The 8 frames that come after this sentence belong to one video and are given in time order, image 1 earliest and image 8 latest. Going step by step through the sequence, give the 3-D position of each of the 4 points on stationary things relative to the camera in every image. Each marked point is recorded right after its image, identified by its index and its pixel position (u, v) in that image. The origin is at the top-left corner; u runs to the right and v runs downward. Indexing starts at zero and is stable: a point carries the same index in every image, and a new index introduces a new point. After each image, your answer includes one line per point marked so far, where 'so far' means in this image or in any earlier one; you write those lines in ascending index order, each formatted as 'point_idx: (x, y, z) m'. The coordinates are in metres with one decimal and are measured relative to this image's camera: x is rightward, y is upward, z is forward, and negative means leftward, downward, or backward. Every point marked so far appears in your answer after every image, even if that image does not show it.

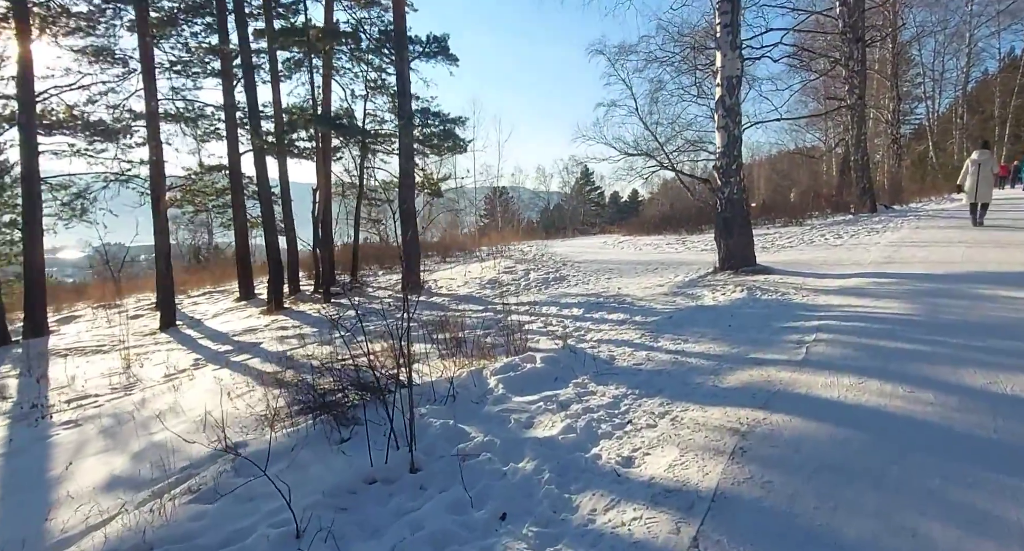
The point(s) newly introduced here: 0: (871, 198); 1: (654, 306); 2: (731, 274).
0: (+10.6, +2.3, +15.8) m
1: (+1.9, -0.4, +7.1) m
2: (+3.5, 0.0, +8.7) m
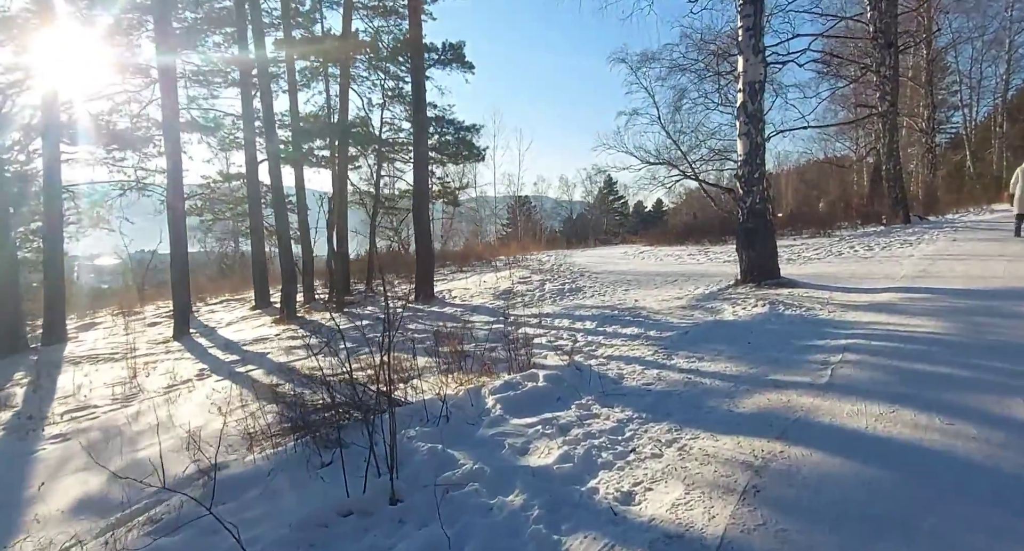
0: (+11.1, +1.9, +15.2) m
1: (+2.0, -0.6, +6.8) m
2: (+3.7, -0.2, +8.4) m
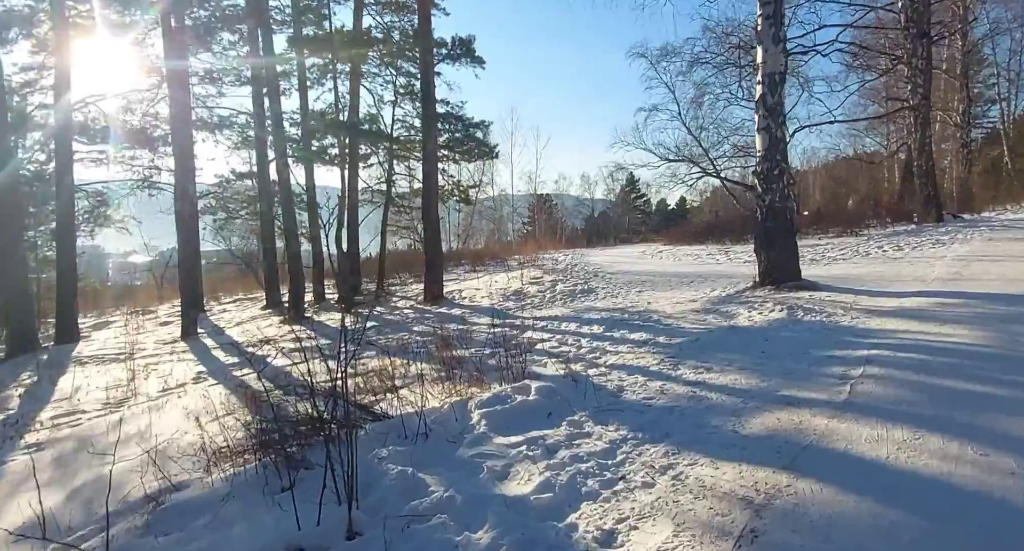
0: (+11.5, +1.8, +14.4) m
1: (+2.1, -0.6, +6.5) m
2: (+3.8, -0.2, +7.9) m
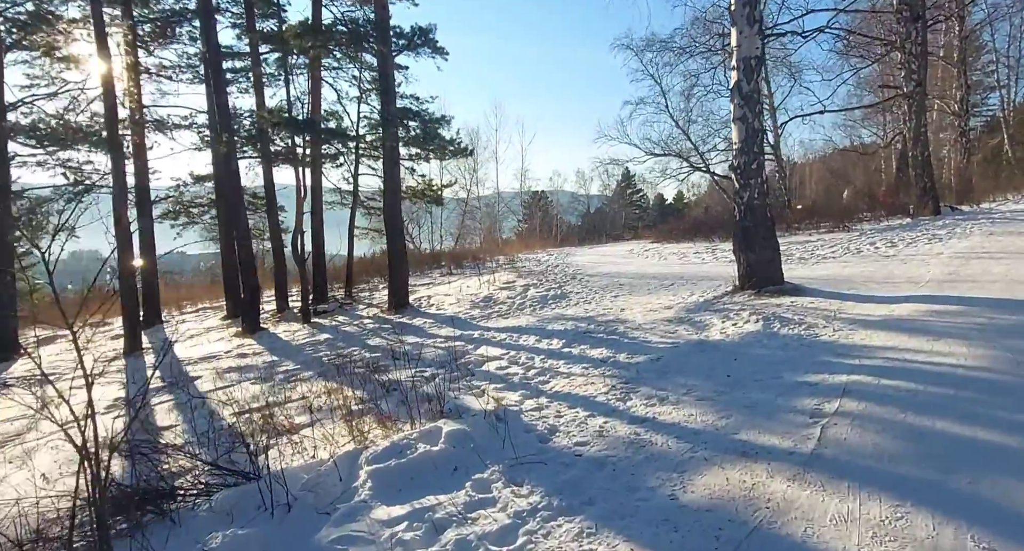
0: (+10.8, +2.0, +13.8) m
1: (+1.5, -0.7, +5.9) m
2: (+3.2, -0.3, +7.3) m
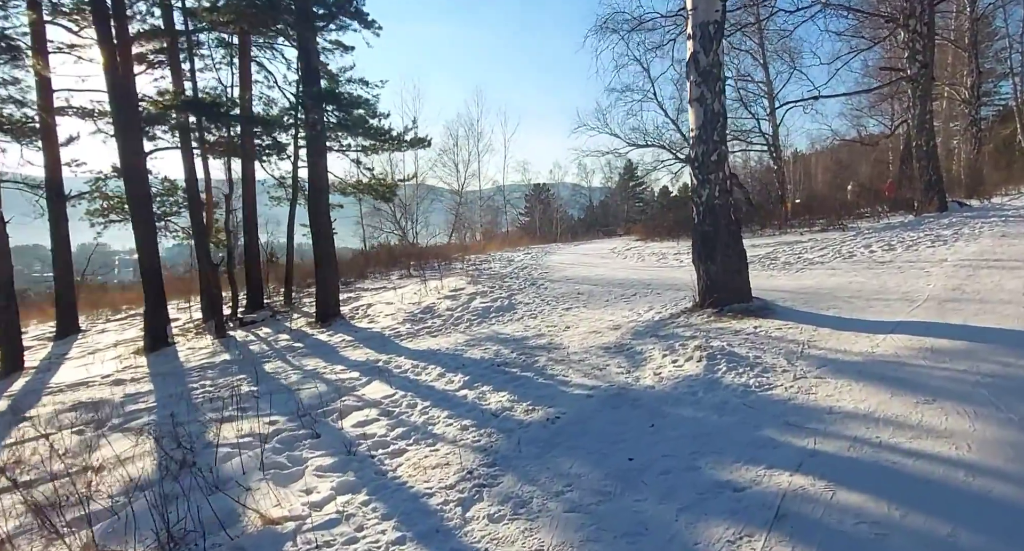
0: (+9.9, +1.9, +12.5) m
1: (+0.5, -0.9, +4.6) m
2: (+2.2, -0.4, +6.1) m
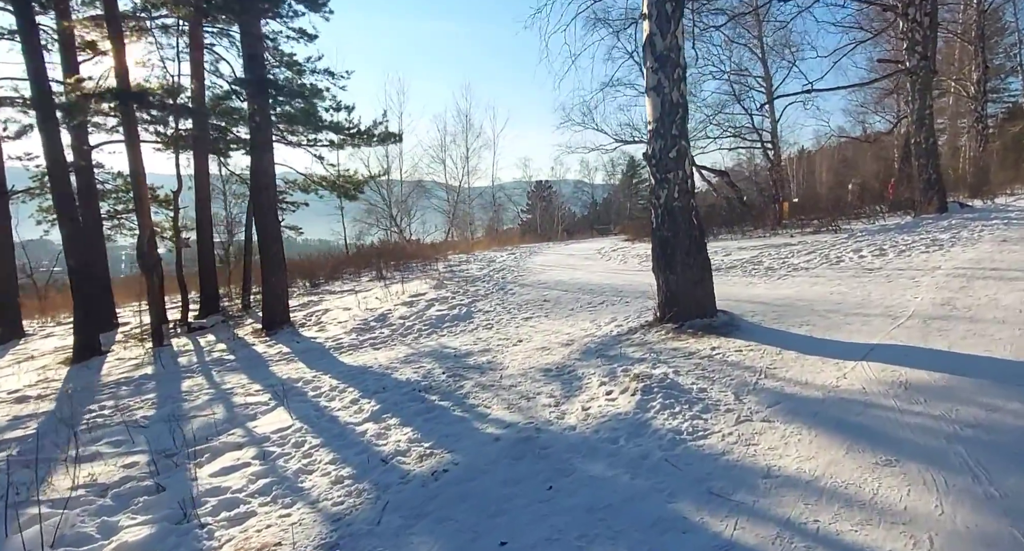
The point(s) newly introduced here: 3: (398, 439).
0: (+9.3, +1.8, +11.8) m
1: (-0.2, -1.0, +4.0) m
2: (+1.6, -0.6, +5.4) m
3: (-0.8, -1.1, +3.7) m
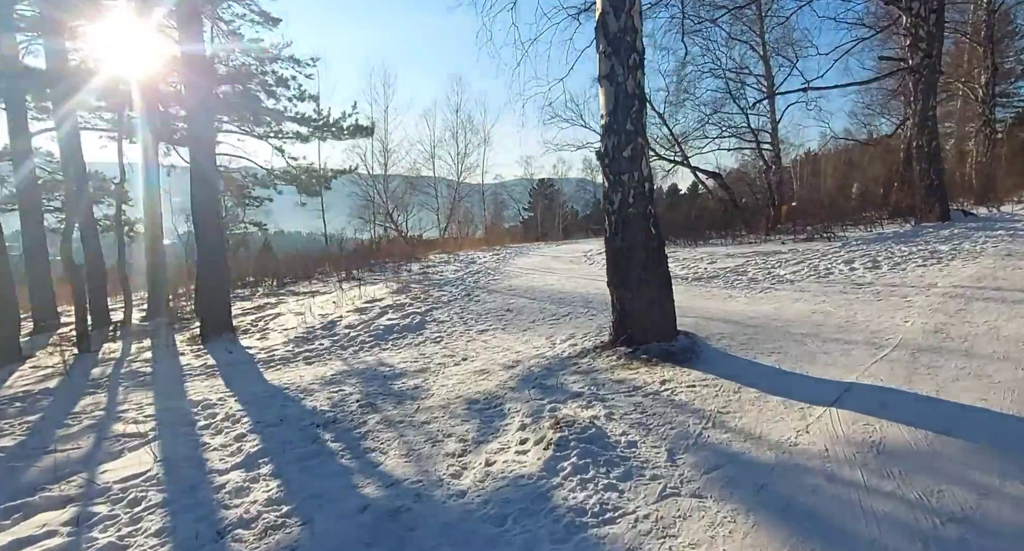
0: (+8.7, +1.5, +11.0) m
1: (-0.8, -1.1, +3.3) m
2: (+0.9, -0.7, +4.7) m
3: (-1.4, -1.2, +3.0) m
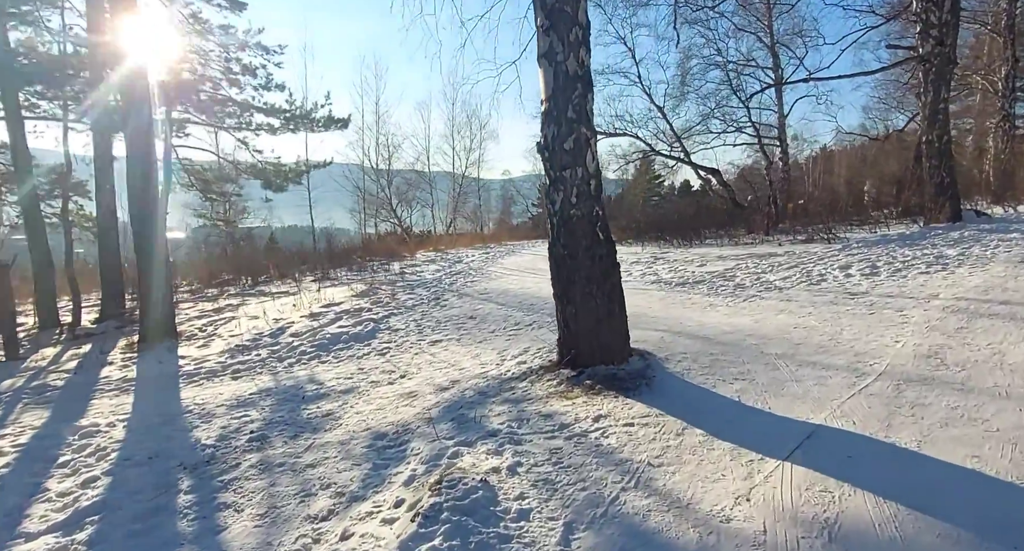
0: (+8.3, +1.4, +10.2) m
1: (-1.4, -1.2, +2.7) m
2: (+0.4, -0.8, +4.1) m
3: (-2.0, -1.3, +2.4) m
